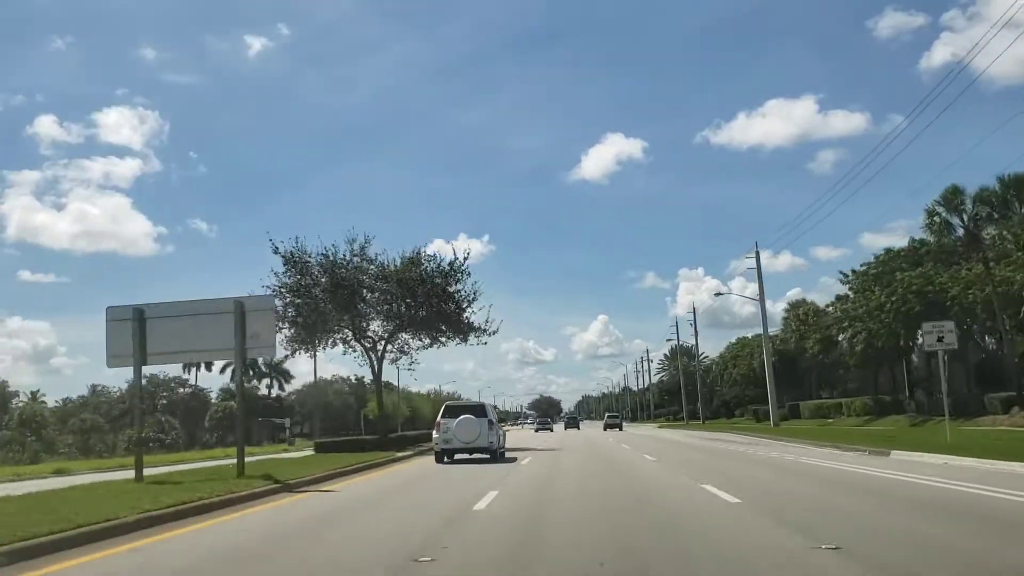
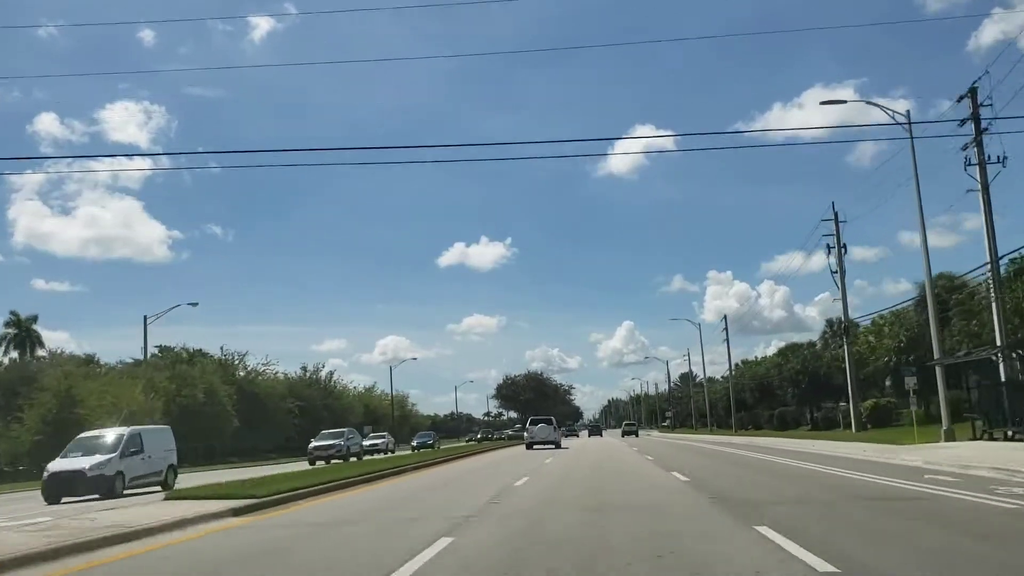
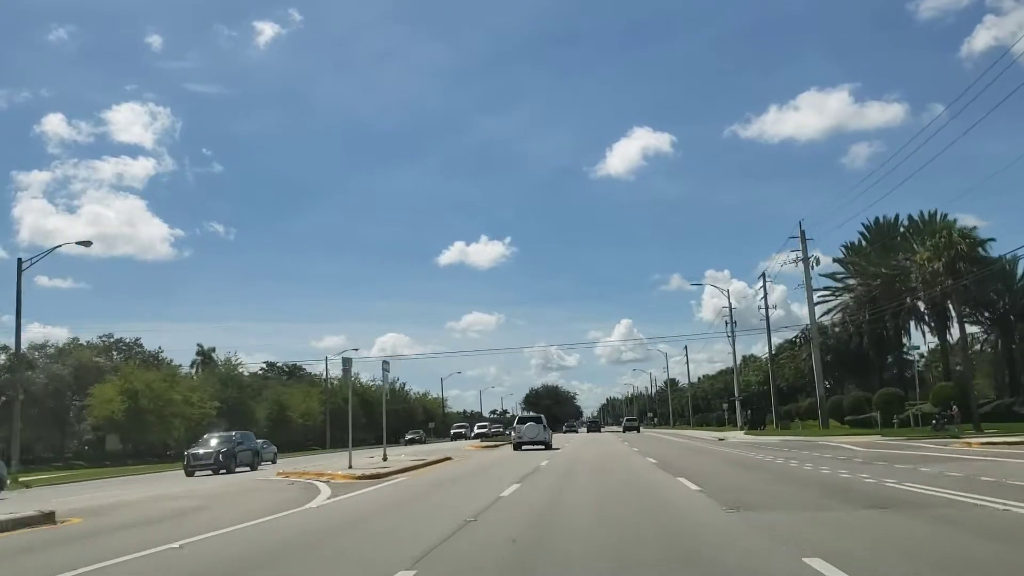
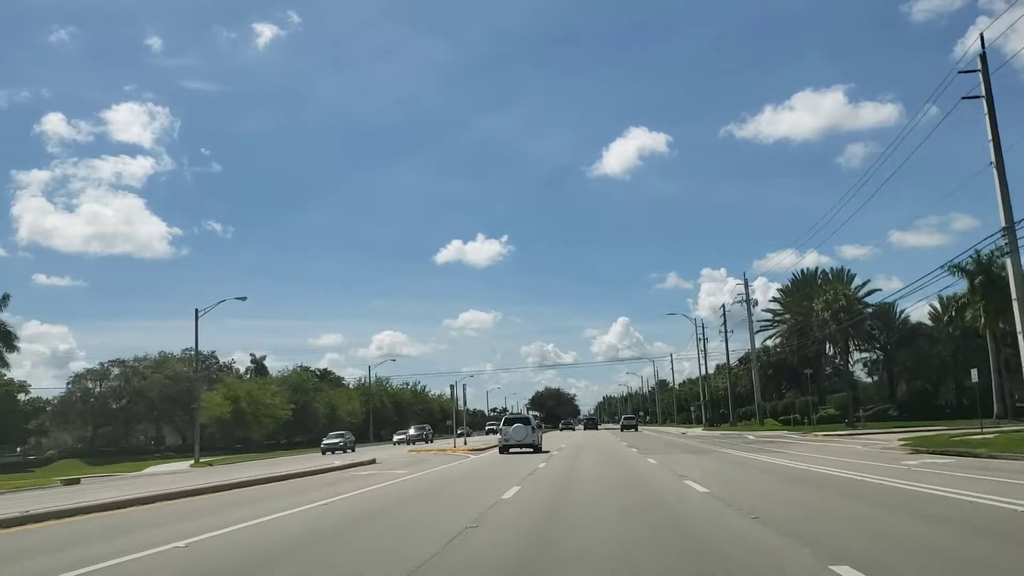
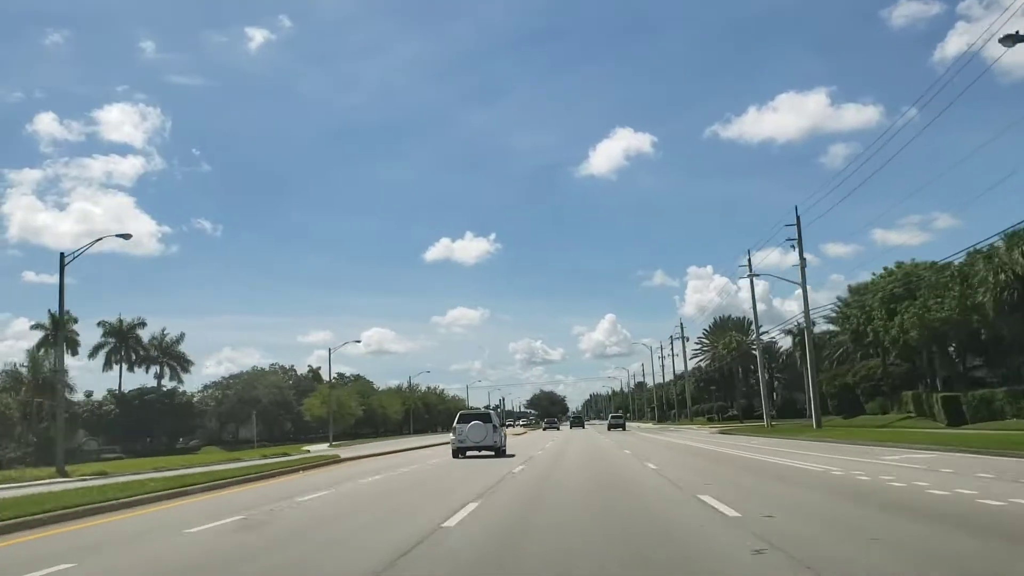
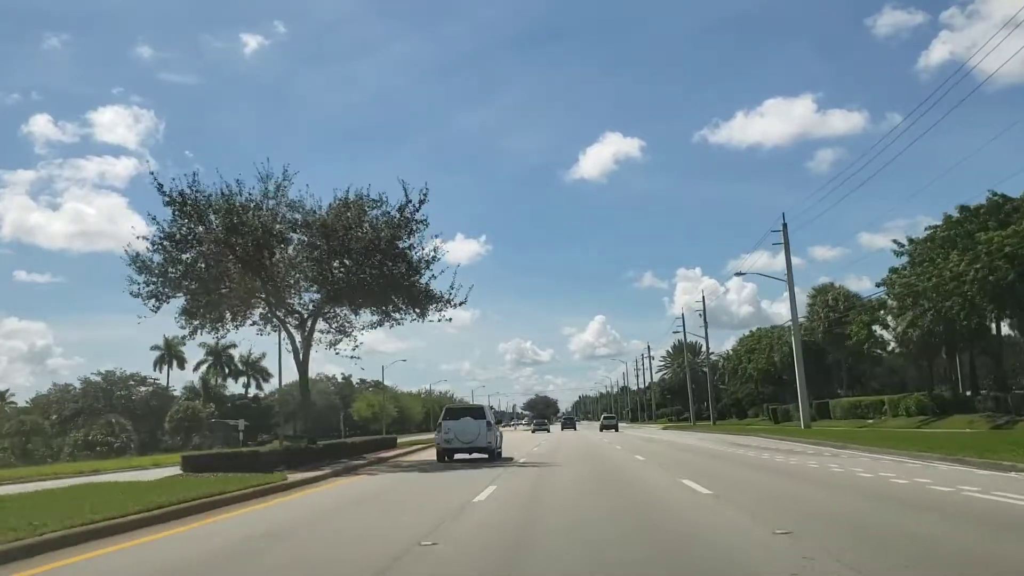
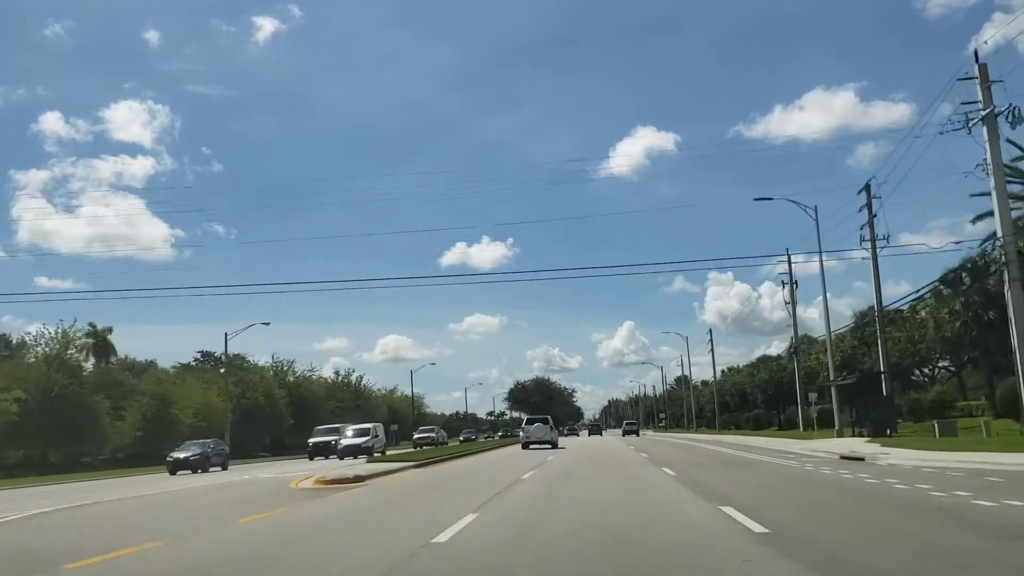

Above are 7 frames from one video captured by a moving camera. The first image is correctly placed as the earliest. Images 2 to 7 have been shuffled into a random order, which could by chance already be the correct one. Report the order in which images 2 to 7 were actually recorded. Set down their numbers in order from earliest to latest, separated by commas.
6, 5, 4, 3, 7, 2
